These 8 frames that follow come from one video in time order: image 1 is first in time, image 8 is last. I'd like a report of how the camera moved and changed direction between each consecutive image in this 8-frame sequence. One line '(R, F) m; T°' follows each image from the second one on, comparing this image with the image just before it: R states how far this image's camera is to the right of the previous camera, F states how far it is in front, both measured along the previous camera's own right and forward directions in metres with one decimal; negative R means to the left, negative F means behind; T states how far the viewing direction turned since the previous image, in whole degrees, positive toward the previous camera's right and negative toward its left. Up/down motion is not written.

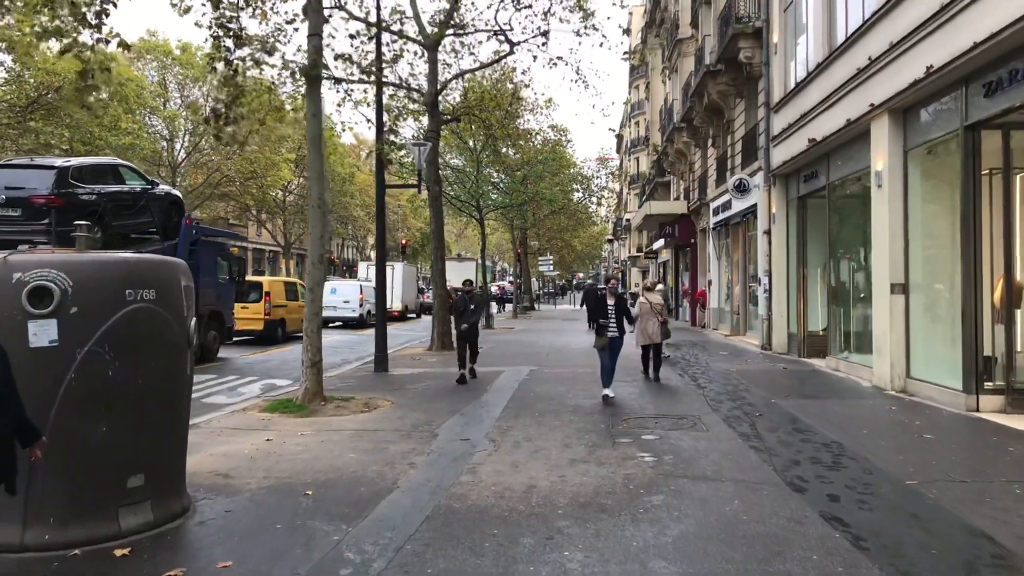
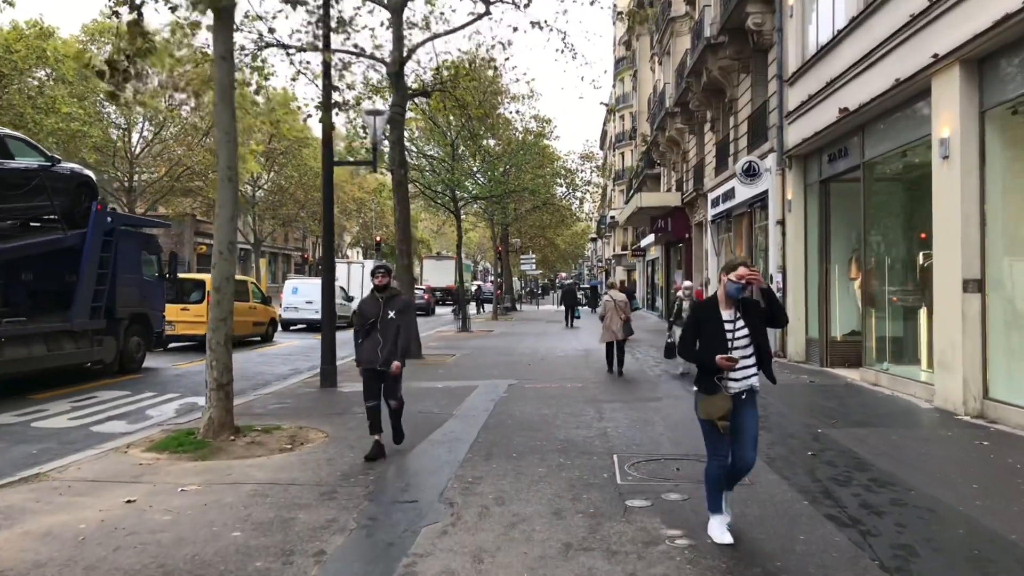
(+0.1, +2.2) m; +1°
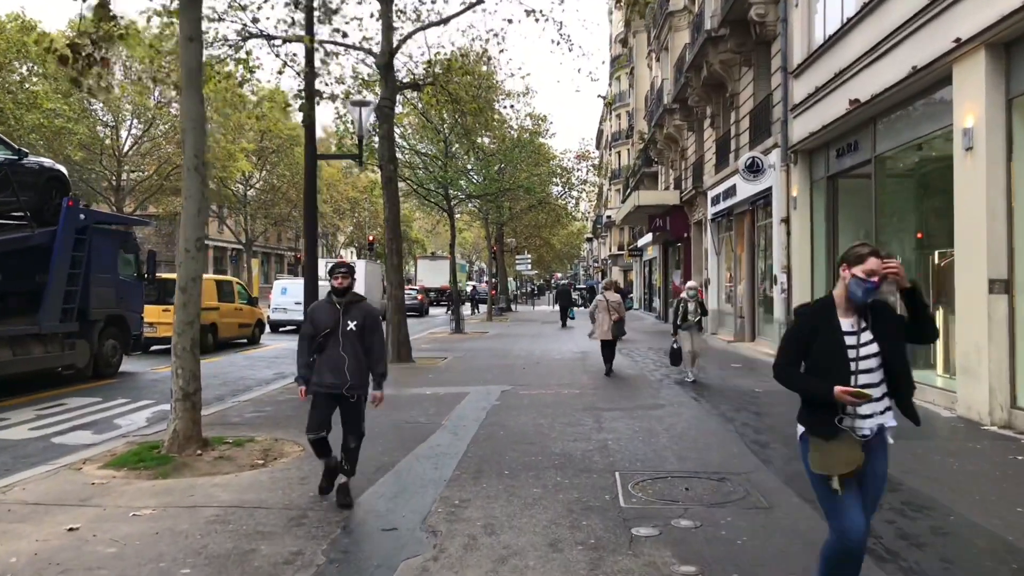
(0.0, +0.6) m; 0°
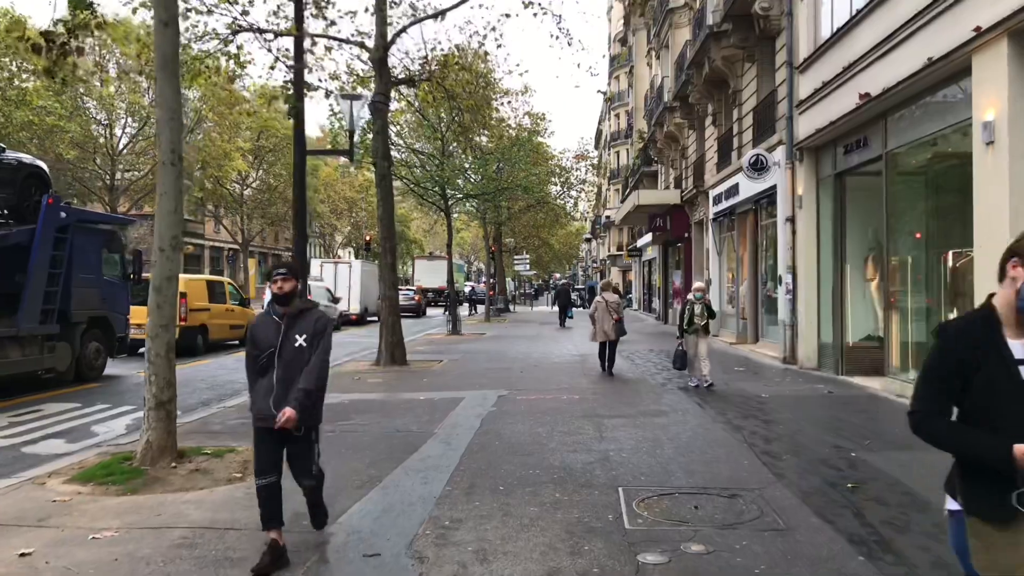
(0.0, +0.4) m; 0°
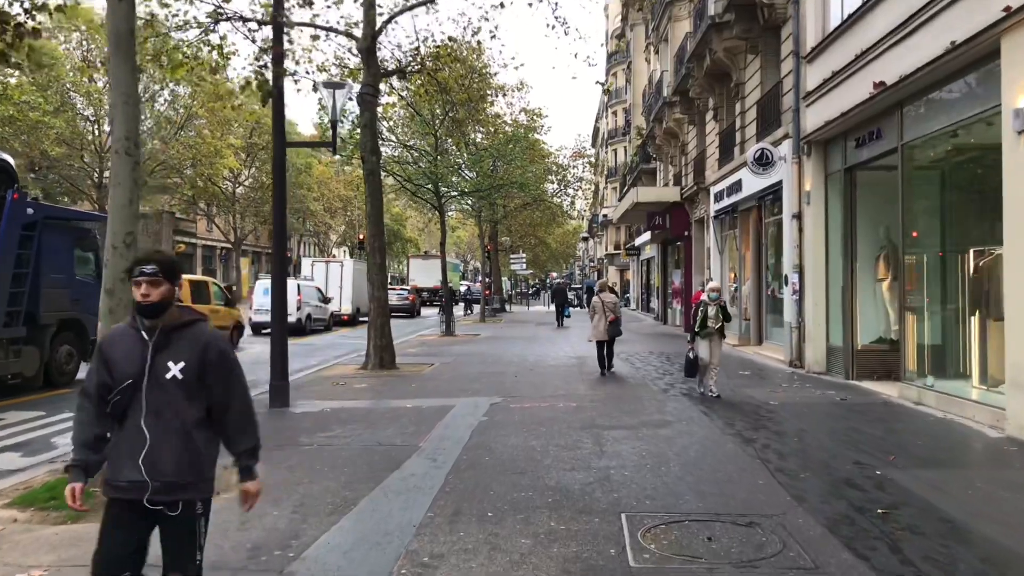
(0.0, +0.6) m; 0°
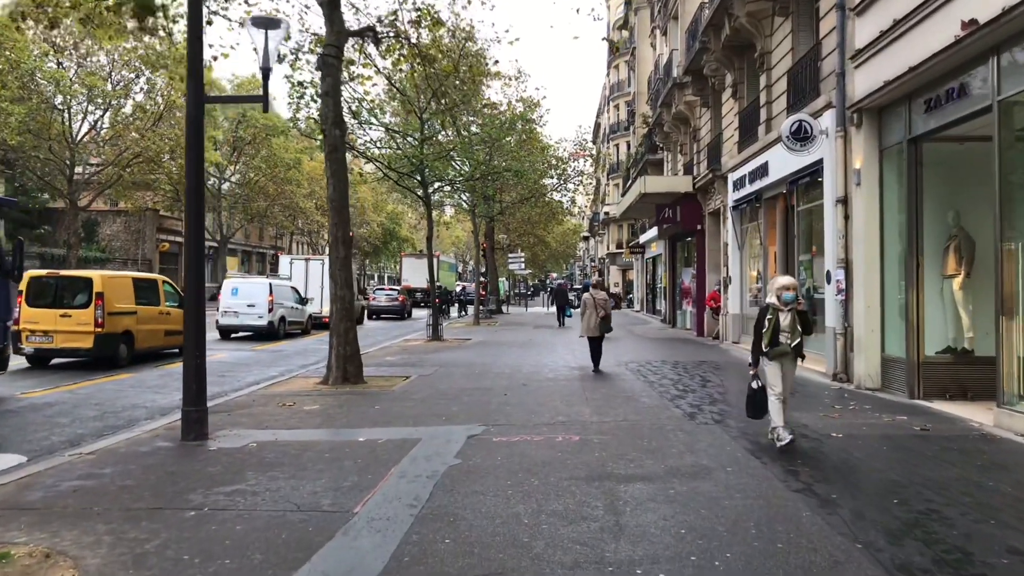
(+0.1, +2.1) m; 0°
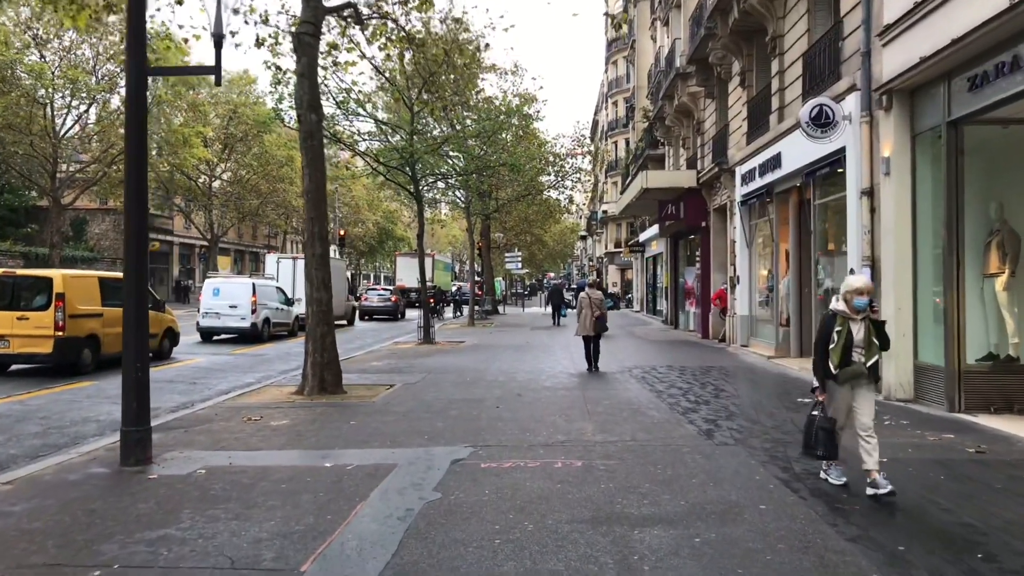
(0.0, +1.0) m; 0°
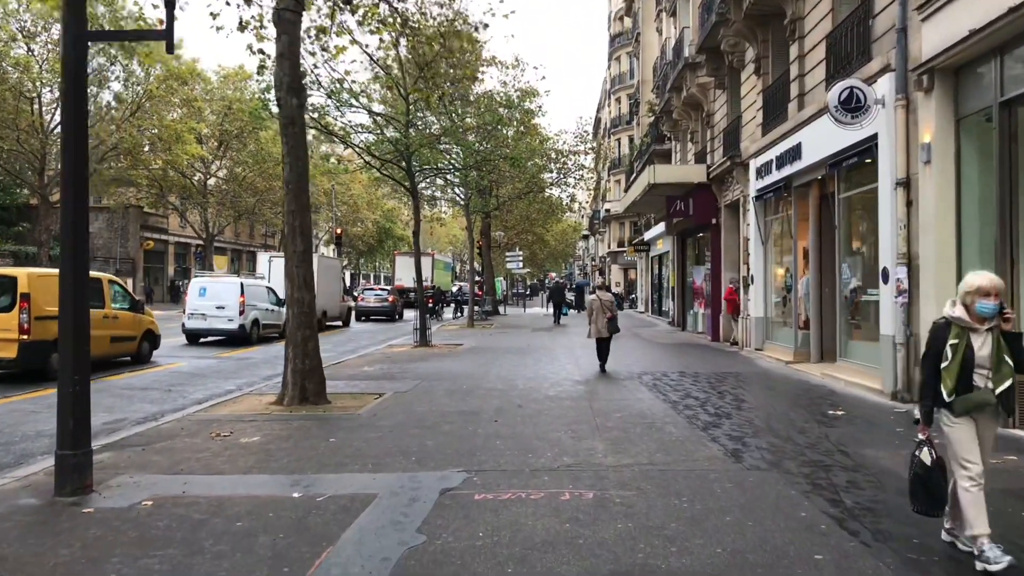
(0.0, +0.9) m; 0°
